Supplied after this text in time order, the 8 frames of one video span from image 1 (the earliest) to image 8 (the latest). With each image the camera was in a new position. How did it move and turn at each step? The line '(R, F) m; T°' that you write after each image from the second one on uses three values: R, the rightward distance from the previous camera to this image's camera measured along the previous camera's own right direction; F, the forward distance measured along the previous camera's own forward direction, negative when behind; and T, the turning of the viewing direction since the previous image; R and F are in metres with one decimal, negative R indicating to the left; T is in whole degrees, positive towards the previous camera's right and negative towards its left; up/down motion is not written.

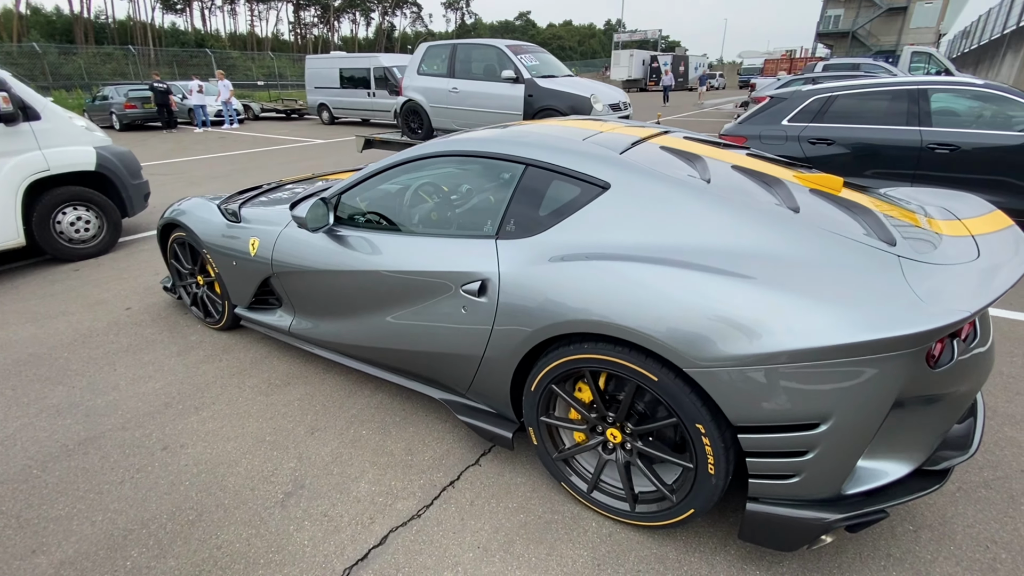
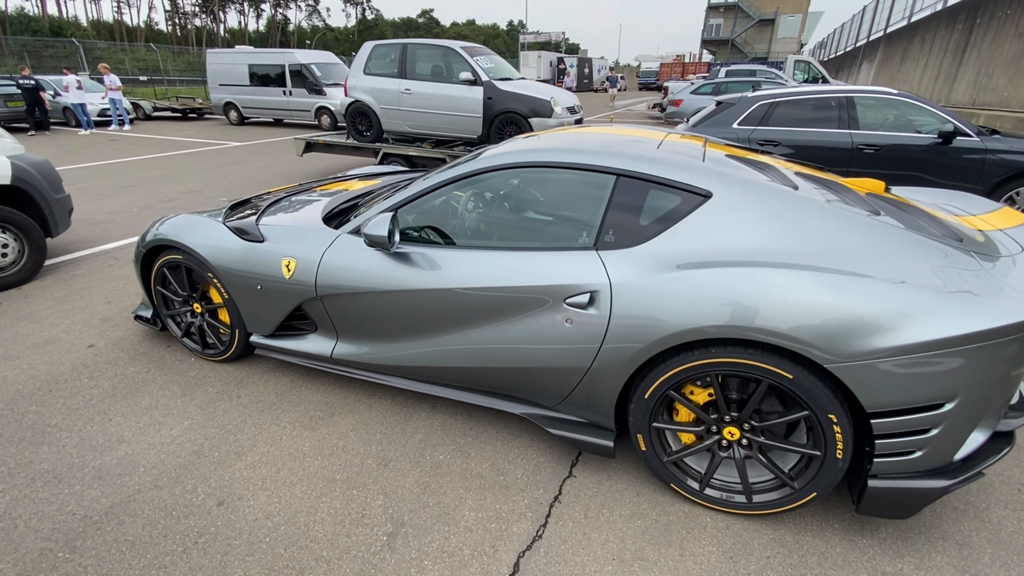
(-0.8, +0.1) m; +10°
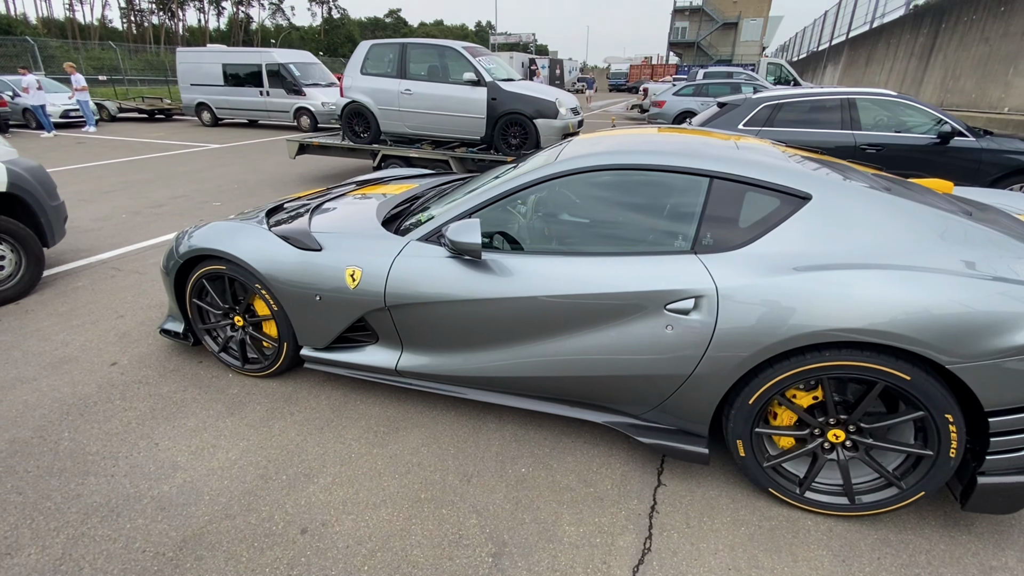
(-0.5, +0.1) m; +3°
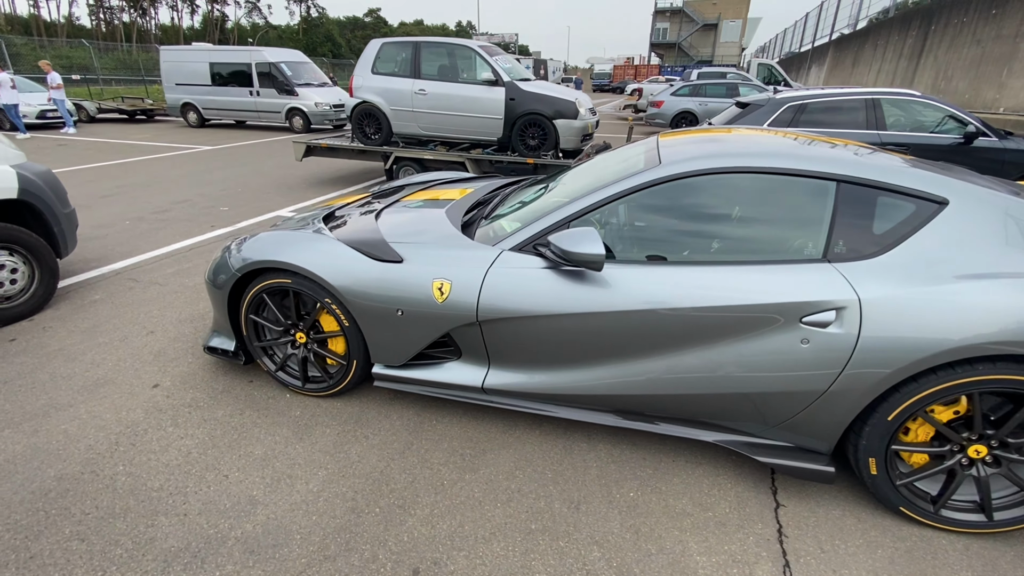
(-0.5, +0.2) m; +2°
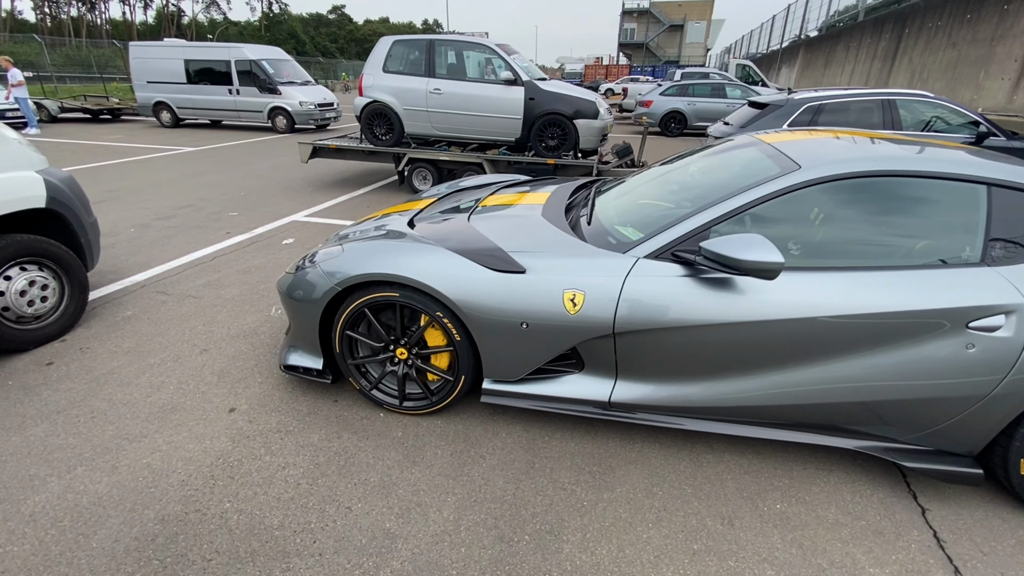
(-0.7, +0.1) m; +4°
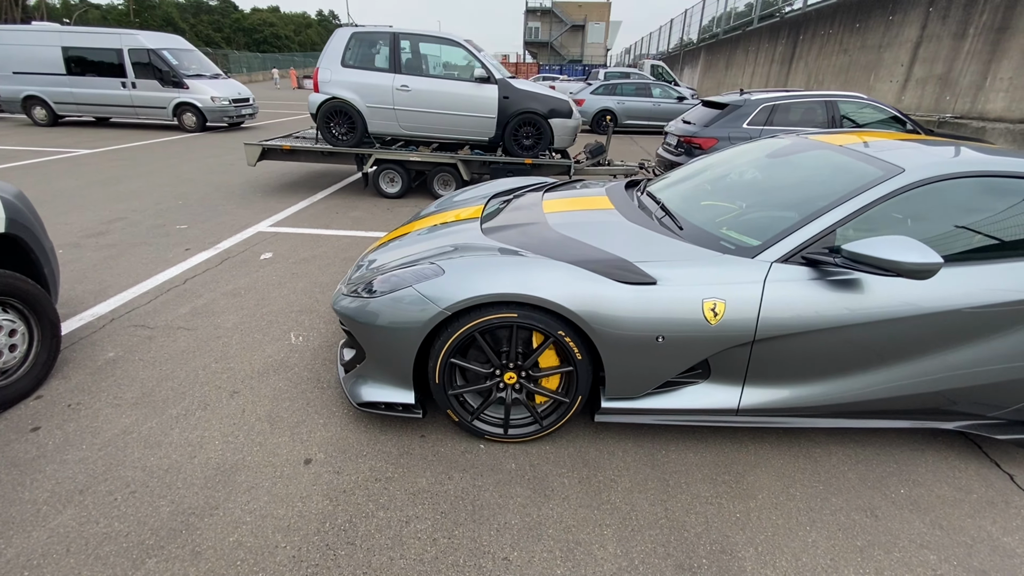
(-0.9, +0.2) m; +10°
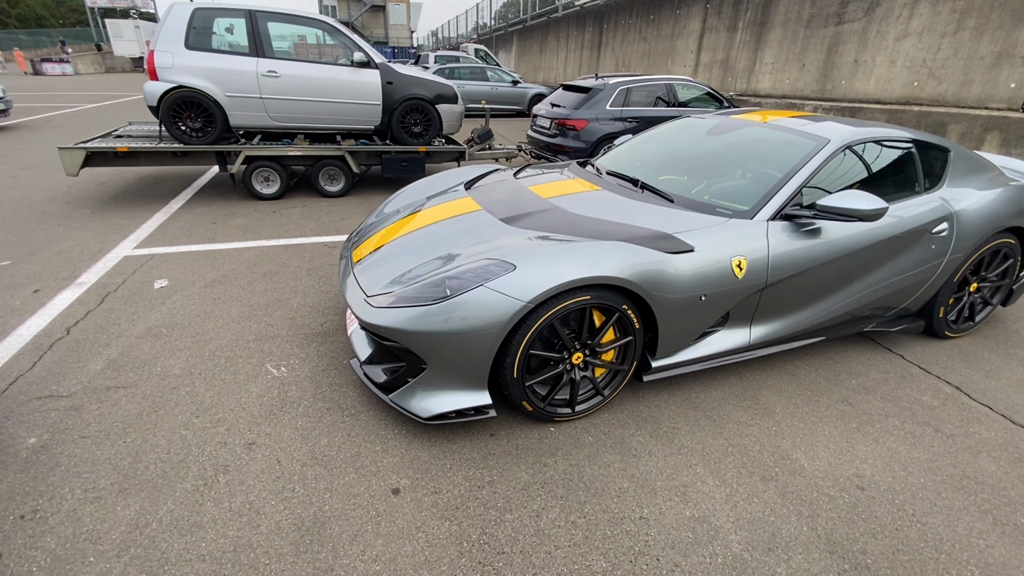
(-1.0, +0.1) m; +19°
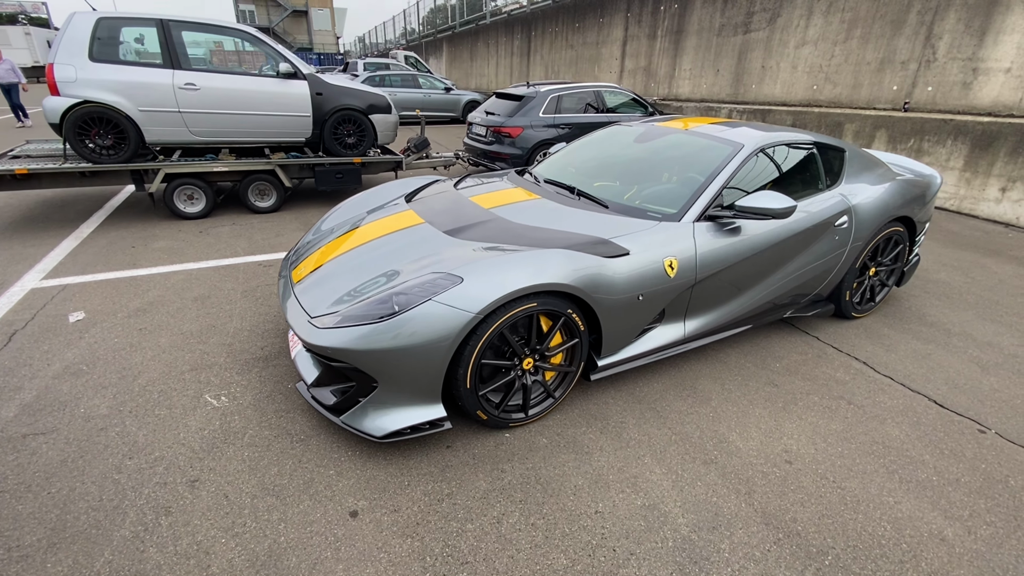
(0.0, -0.1) m; +7°
